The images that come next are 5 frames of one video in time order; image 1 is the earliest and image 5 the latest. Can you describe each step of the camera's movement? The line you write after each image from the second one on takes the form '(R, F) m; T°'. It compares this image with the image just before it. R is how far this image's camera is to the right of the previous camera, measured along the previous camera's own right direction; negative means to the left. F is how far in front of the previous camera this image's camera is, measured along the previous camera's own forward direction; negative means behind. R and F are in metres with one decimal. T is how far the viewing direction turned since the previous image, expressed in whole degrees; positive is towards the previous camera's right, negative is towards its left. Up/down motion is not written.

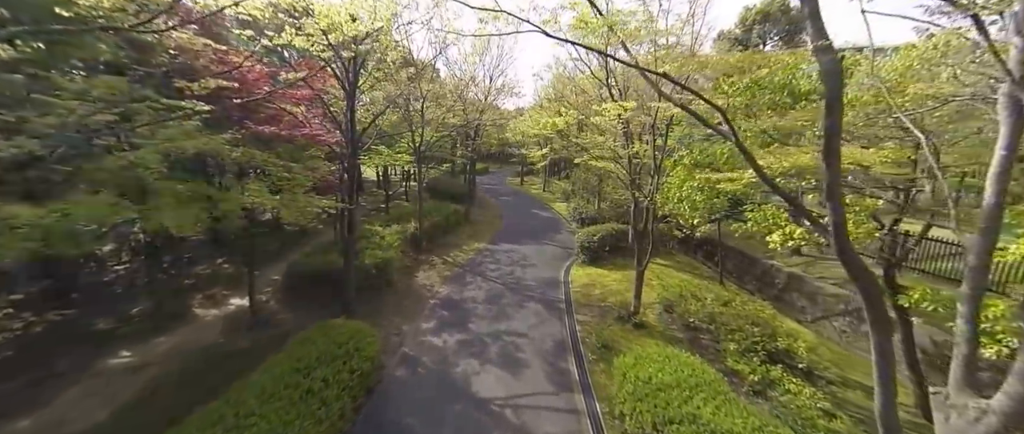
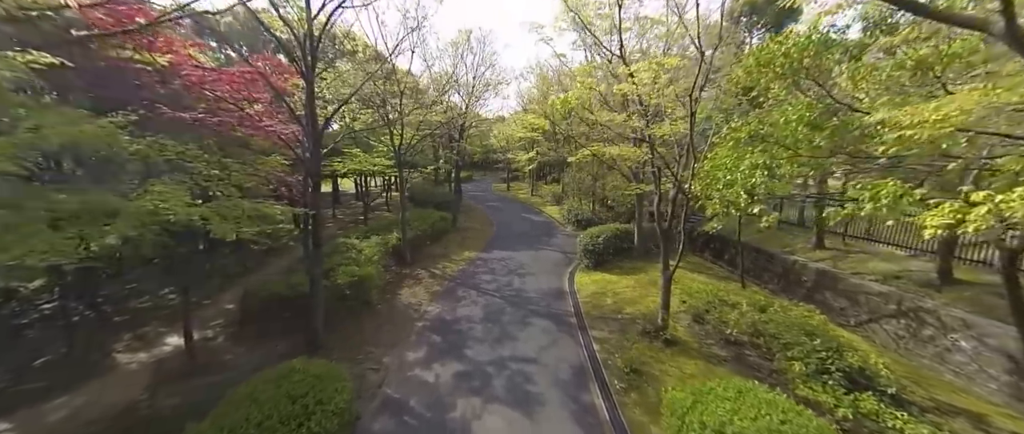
(-0.3, +1.4) m; +3°
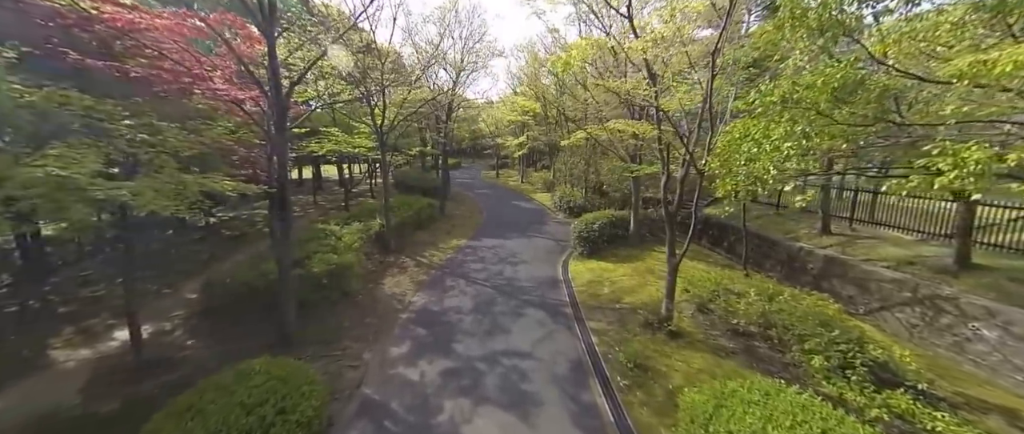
(-0.1, +0.7) m; +2°
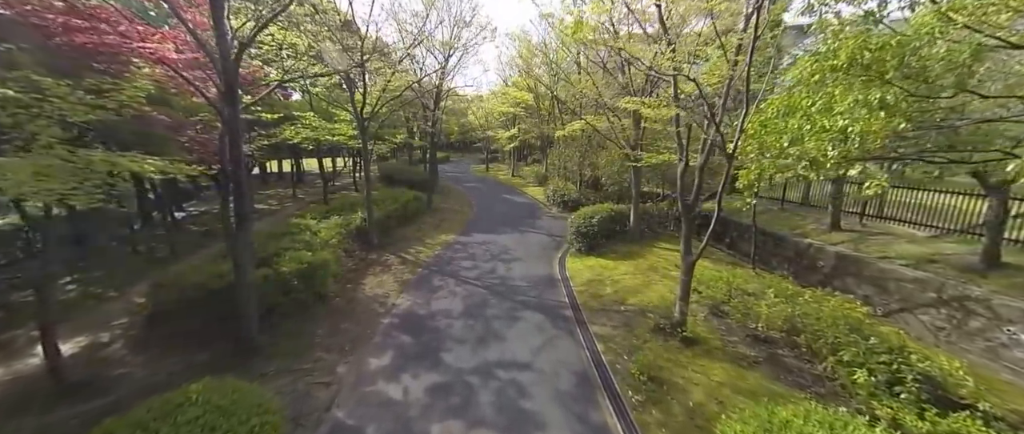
(-0.1, +0.8) m; +2°
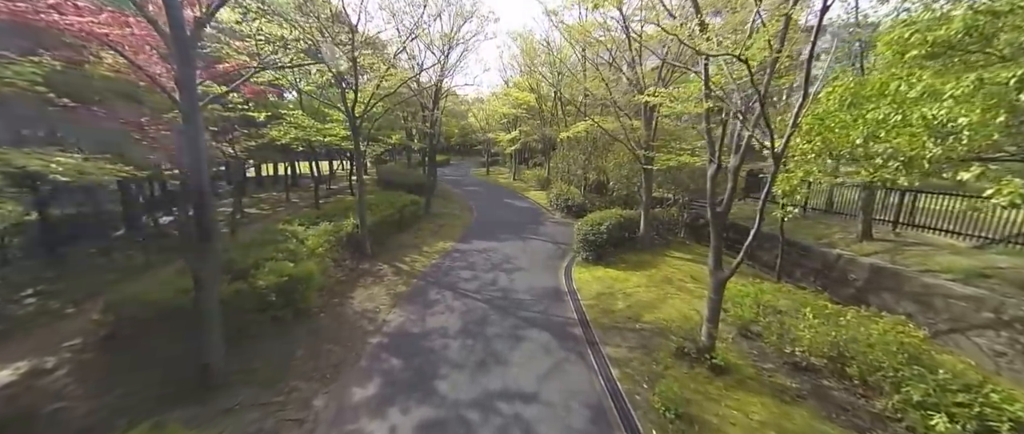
(-0.1, +0.7) m; 0°
